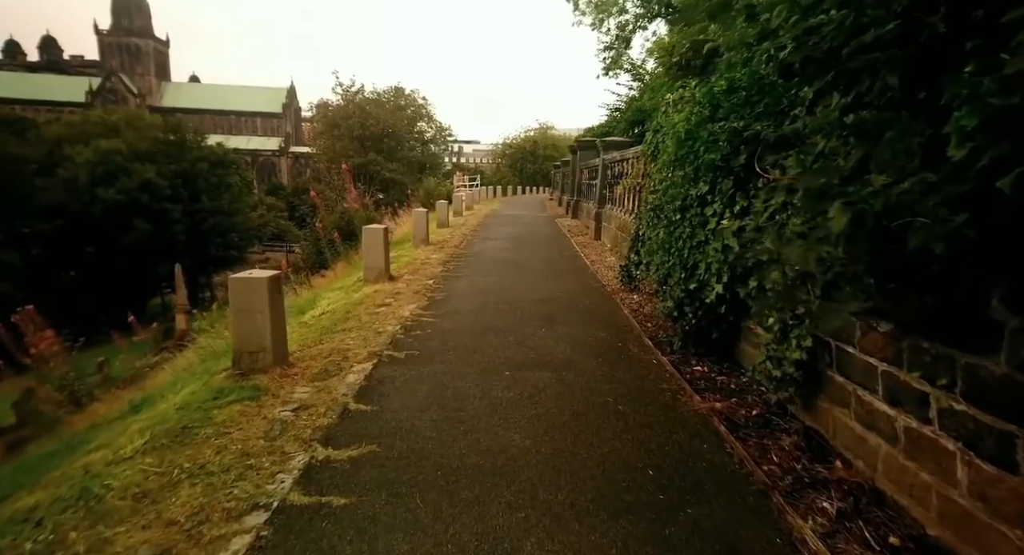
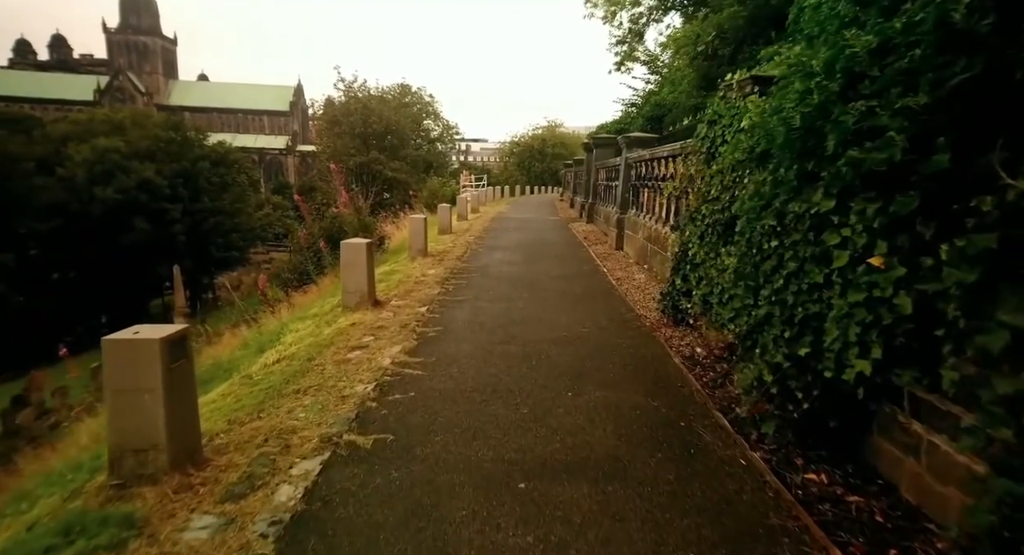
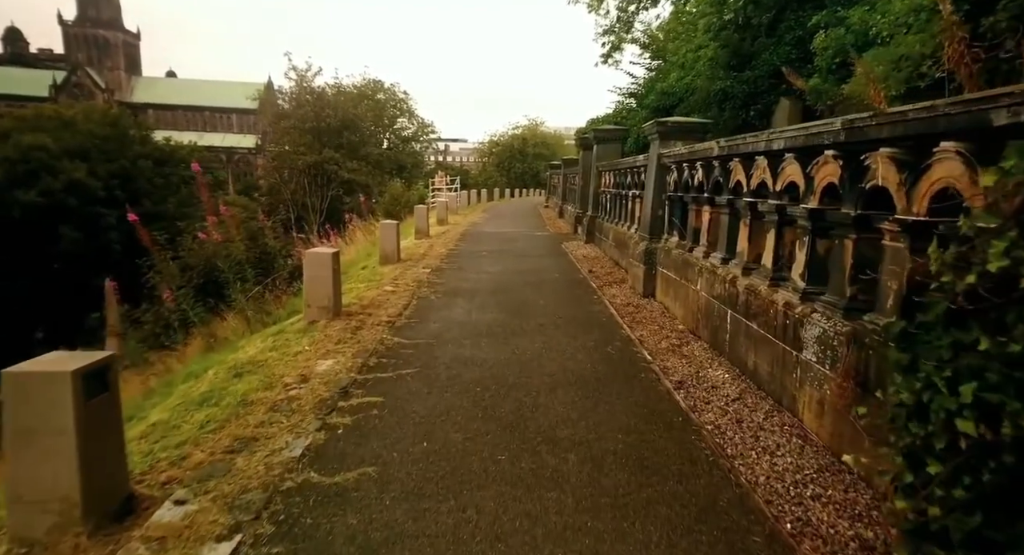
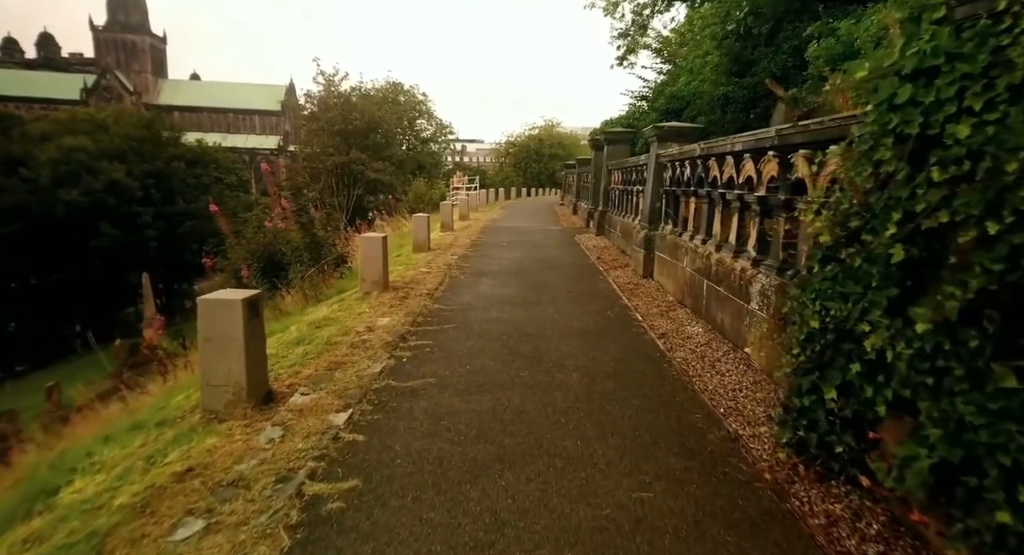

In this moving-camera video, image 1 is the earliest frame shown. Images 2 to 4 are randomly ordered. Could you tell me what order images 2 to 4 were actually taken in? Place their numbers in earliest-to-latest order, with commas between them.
2, 4, 3
